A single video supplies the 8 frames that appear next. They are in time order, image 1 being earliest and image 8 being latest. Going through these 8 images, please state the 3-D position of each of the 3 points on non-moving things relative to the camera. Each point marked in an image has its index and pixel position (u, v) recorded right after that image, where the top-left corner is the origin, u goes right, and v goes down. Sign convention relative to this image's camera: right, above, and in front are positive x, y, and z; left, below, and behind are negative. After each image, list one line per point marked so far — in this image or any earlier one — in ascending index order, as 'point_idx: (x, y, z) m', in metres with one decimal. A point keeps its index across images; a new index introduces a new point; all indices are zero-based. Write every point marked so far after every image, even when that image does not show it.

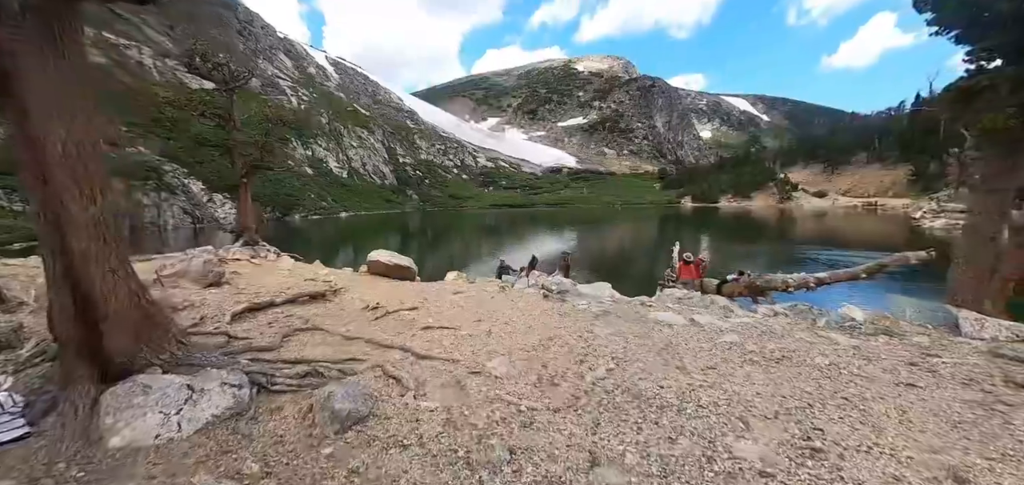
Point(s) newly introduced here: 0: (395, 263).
0: (-4.5, -0.8, +16.1) m
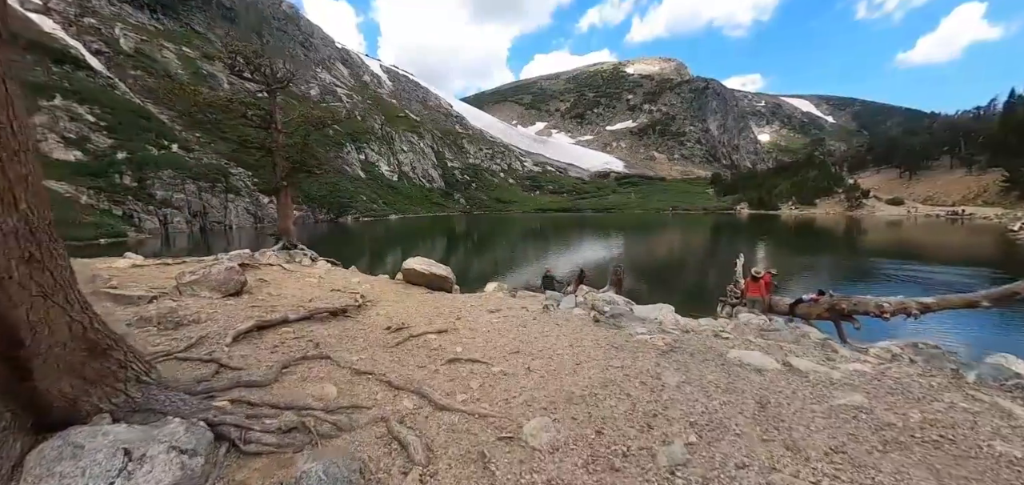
0: (-2.9, -1.1, +15.0) m
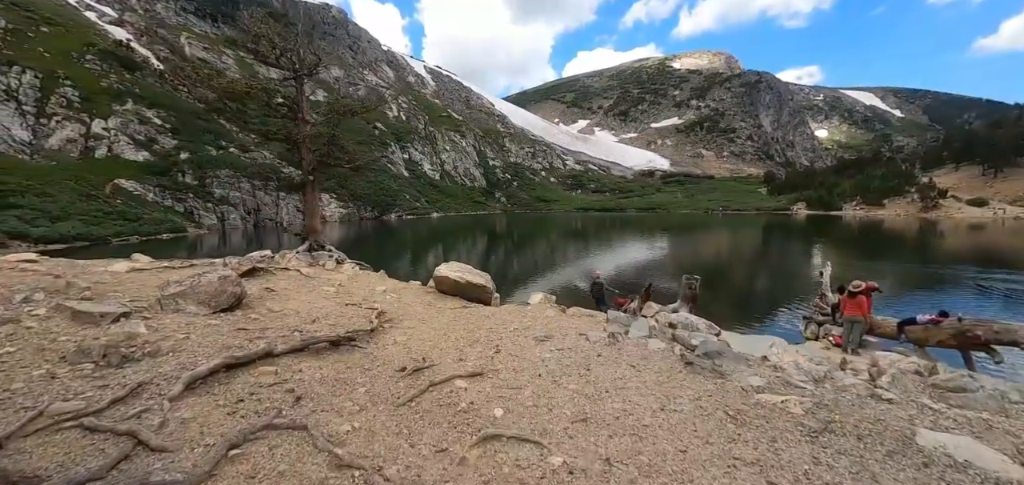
0: (-1.4, -1.2, +12.8) m
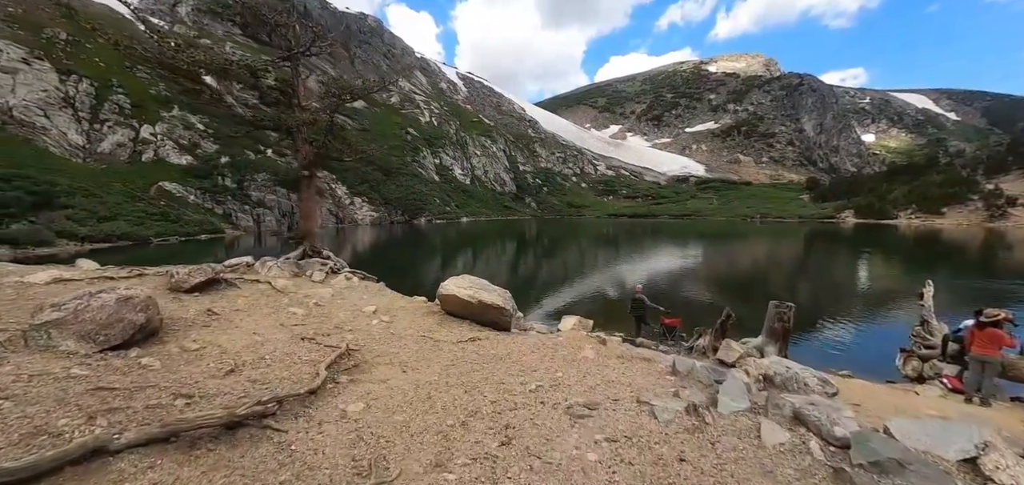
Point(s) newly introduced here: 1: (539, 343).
0: (-0.7, -1.4, +10.0) m
1: (+0.5, -2.1, +8.5) m
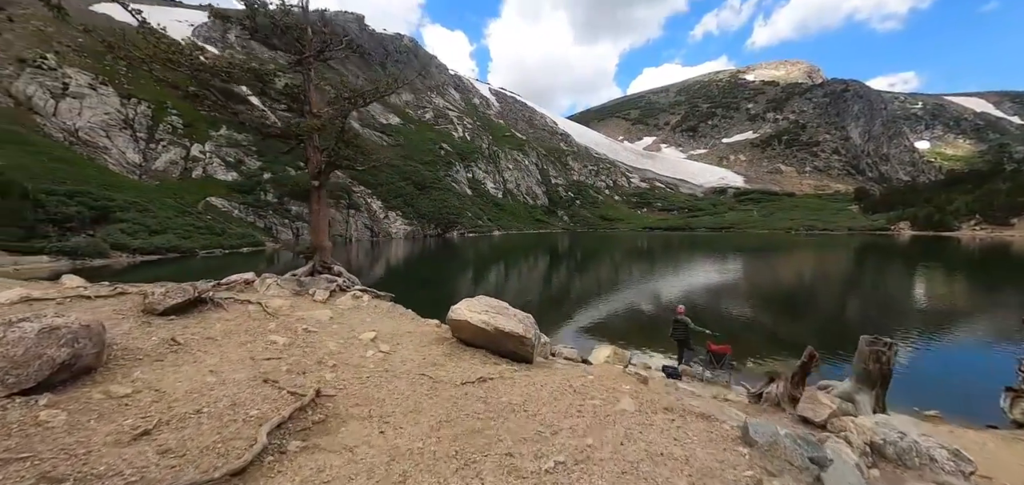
0: (-0.3, -1.8, +8.6) m
1: (+0.9, -2.4, +6.9) m
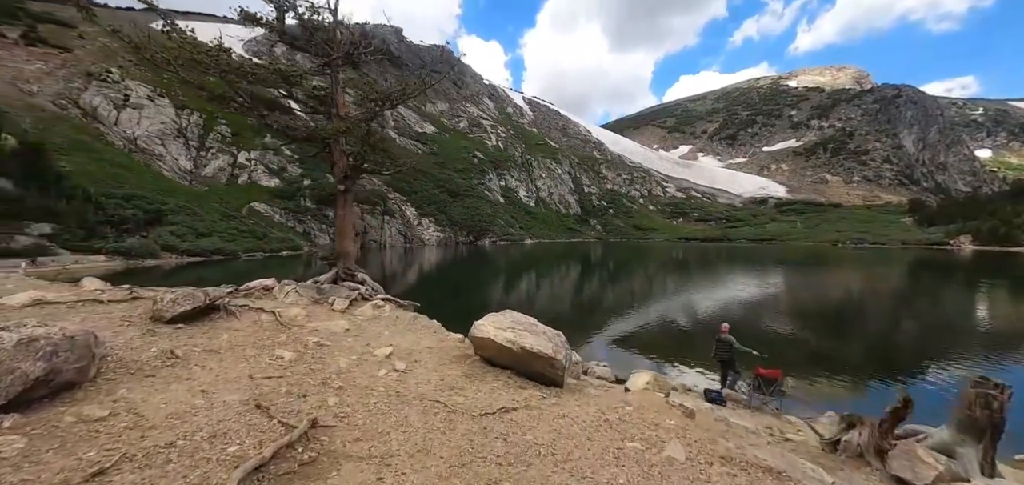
0: (+0.2, -2.0, +7.7) m
1: (+1.2, -2.6, +6.0) m
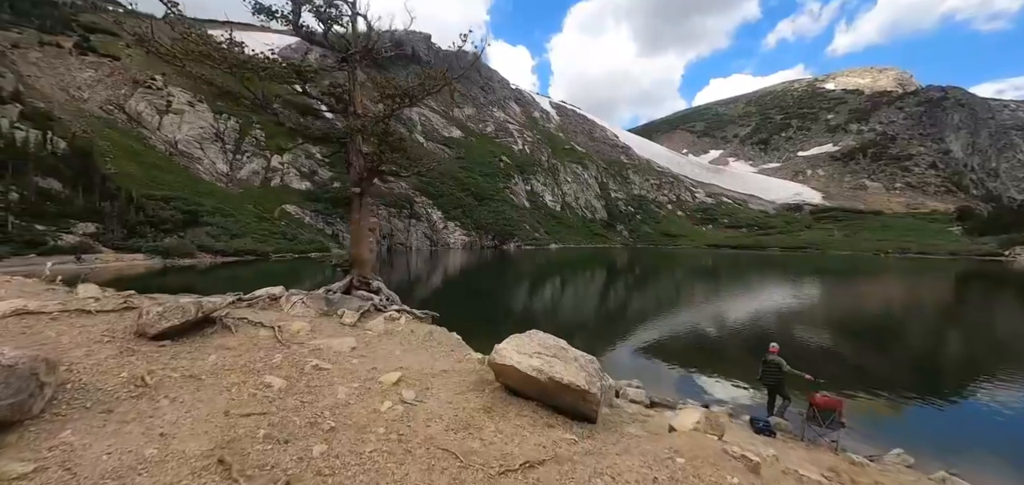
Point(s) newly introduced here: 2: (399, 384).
0: (+0.7, -2.2, +6.6) m
1: (+1.6, -2.8, +4.8) m
2: (-1.9, -2.3, +6.6) m
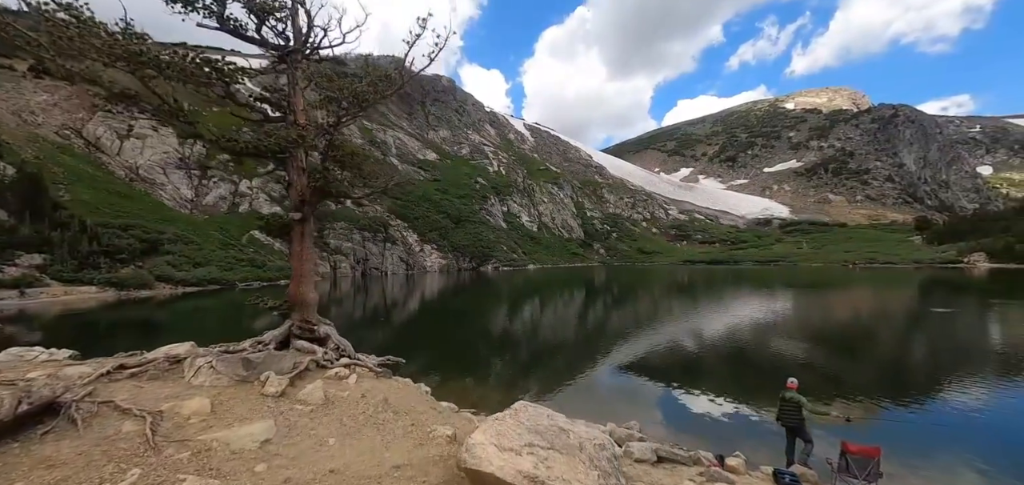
0: (+0.4, -2.7, +4.5) m
1: (+1.4, -3.2, +2.7) m
2: (-2.1, -2.8, +4.4) m
